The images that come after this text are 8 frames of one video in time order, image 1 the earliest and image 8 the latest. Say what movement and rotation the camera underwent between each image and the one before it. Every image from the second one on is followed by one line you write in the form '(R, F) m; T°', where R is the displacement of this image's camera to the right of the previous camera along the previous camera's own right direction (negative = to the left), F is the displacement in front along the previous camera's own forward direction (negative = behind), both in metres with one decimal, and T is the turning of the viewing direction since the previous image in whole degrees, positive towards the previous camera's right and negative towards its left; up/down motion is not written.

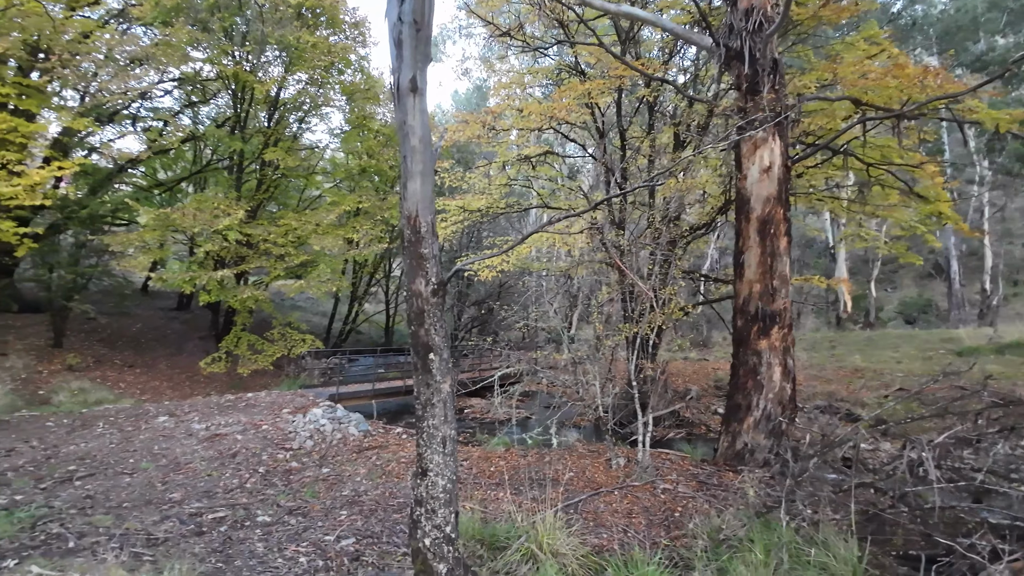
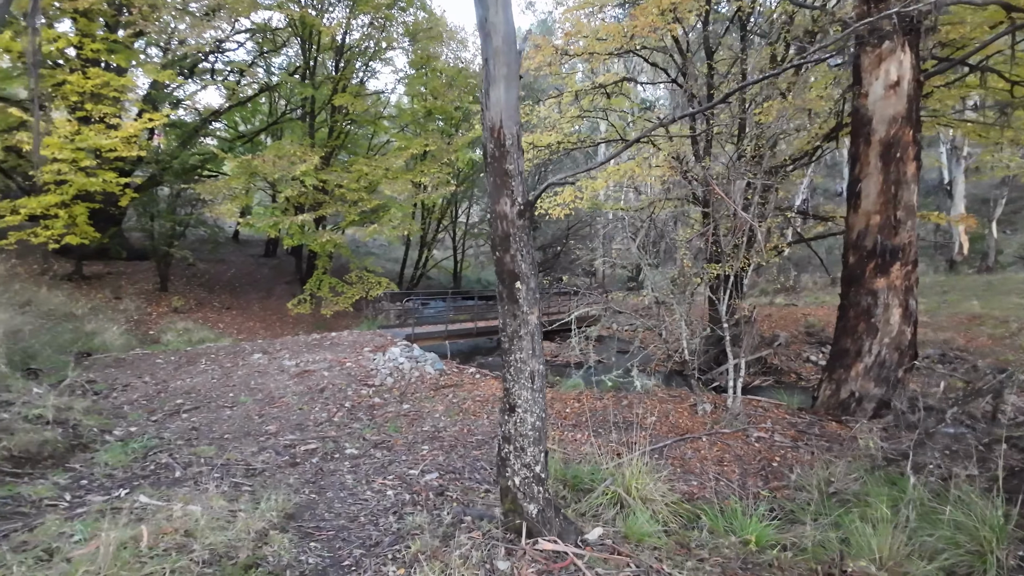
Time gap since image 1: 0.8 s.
(-0.2, +0.3) m; -8°
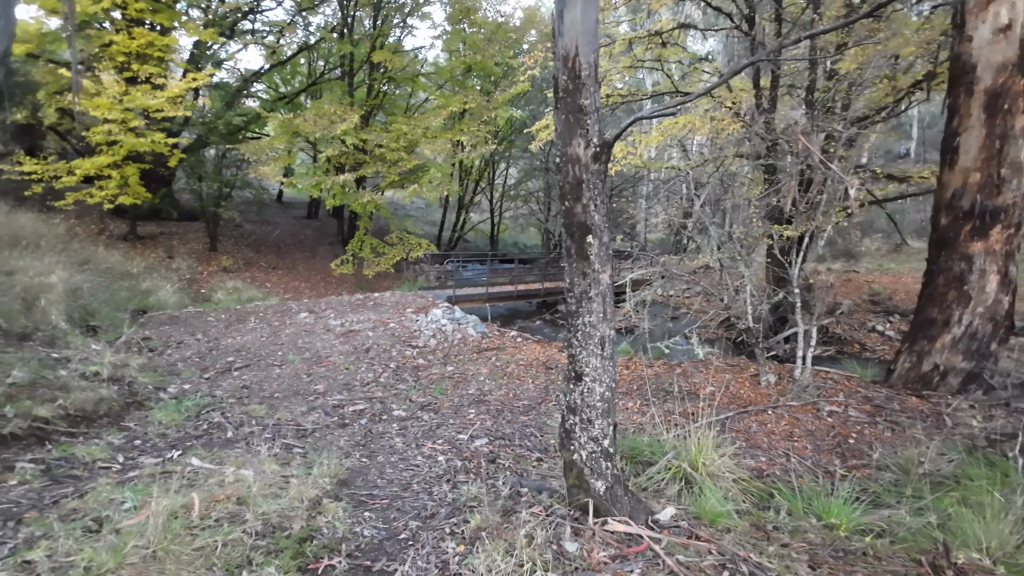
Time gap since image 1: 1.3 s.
(-0.2, +0.3) m; -4°
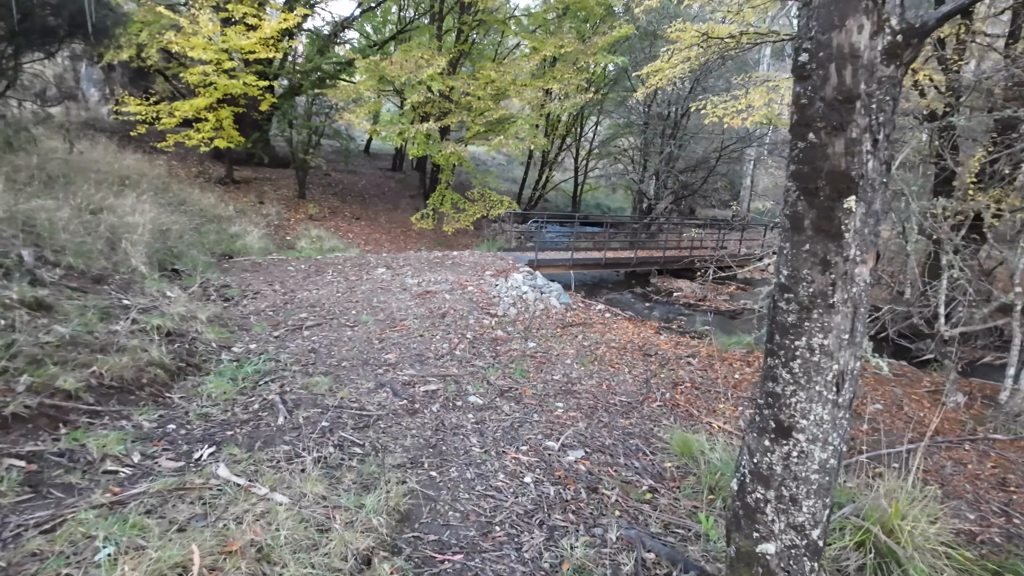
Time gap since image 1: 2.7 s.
(-0.3, +0.9) m; -8°
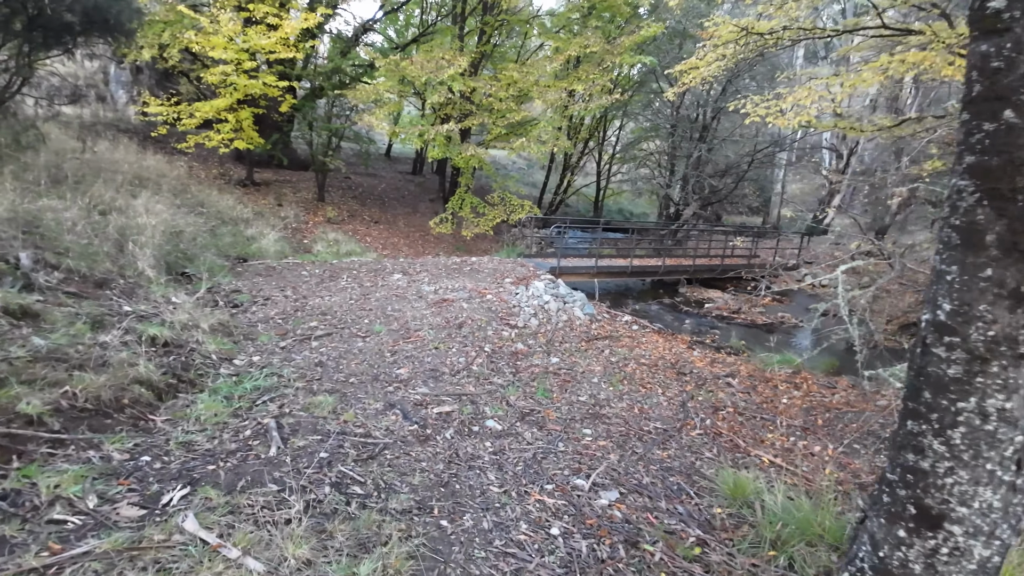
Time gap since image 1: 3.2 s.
(0.0, +0.4) m; -2°
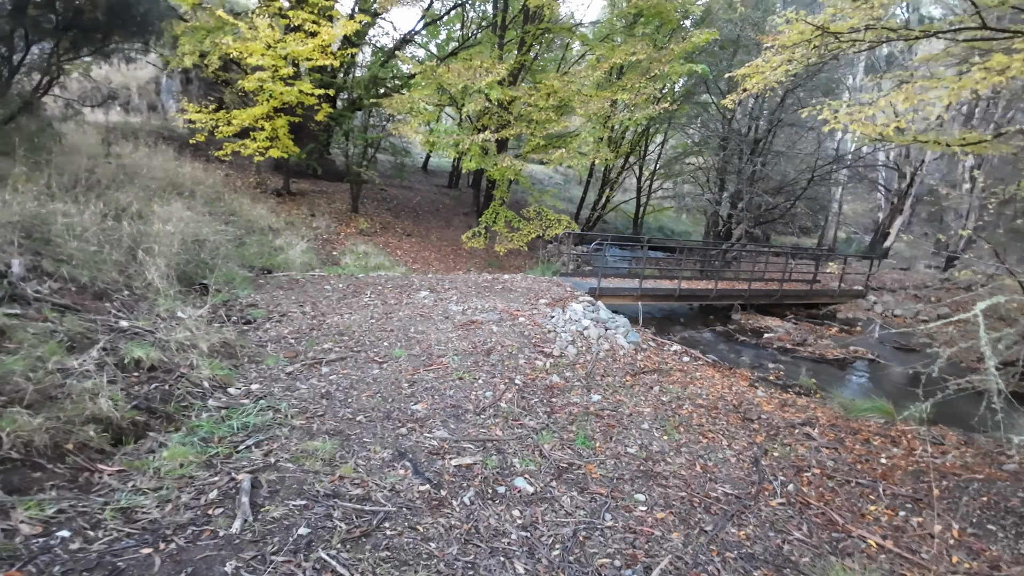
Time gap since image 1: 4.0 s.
(0.0, +0.6) m; -4°
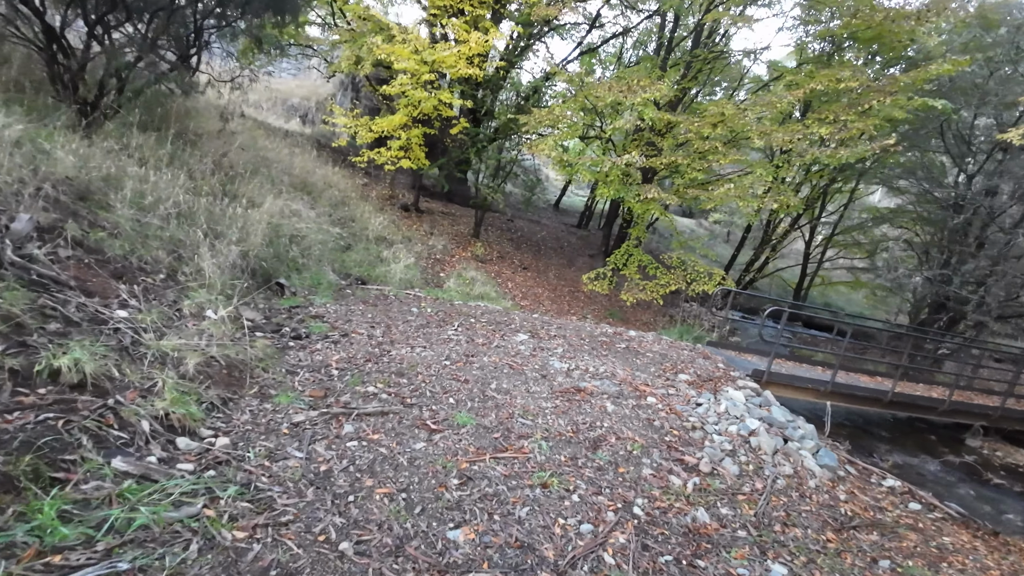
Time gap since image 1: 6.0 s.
(-0.1, +1.6) m; -14°
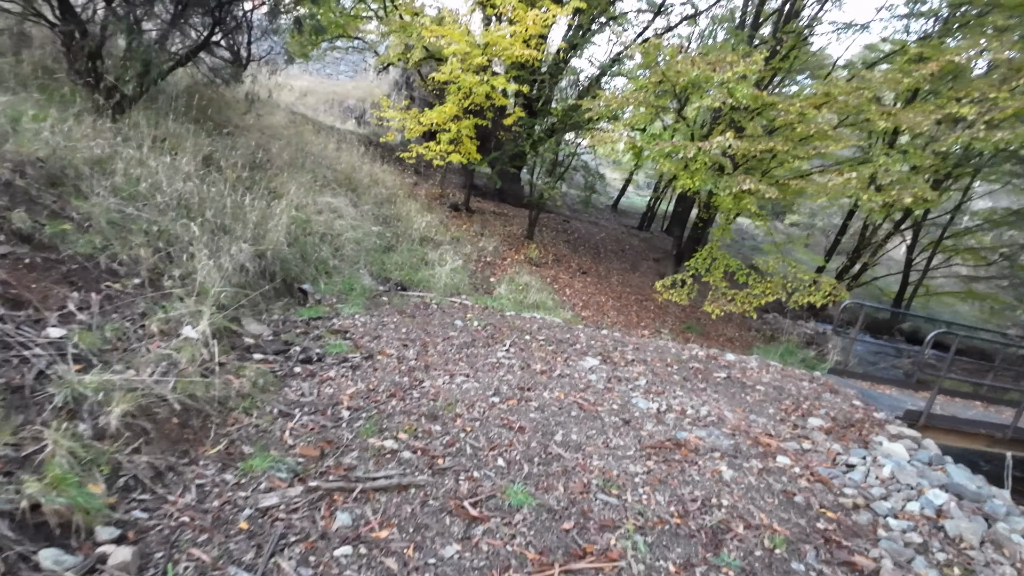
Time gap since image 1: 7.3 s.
(-0.1, +1.0) m; -6°
